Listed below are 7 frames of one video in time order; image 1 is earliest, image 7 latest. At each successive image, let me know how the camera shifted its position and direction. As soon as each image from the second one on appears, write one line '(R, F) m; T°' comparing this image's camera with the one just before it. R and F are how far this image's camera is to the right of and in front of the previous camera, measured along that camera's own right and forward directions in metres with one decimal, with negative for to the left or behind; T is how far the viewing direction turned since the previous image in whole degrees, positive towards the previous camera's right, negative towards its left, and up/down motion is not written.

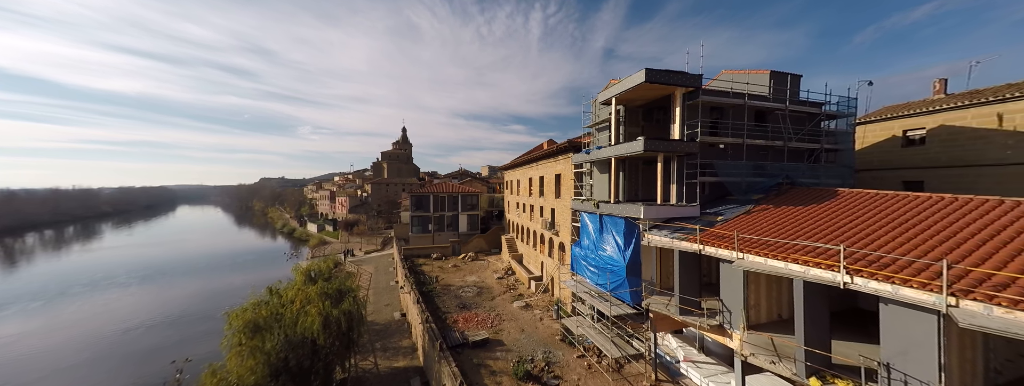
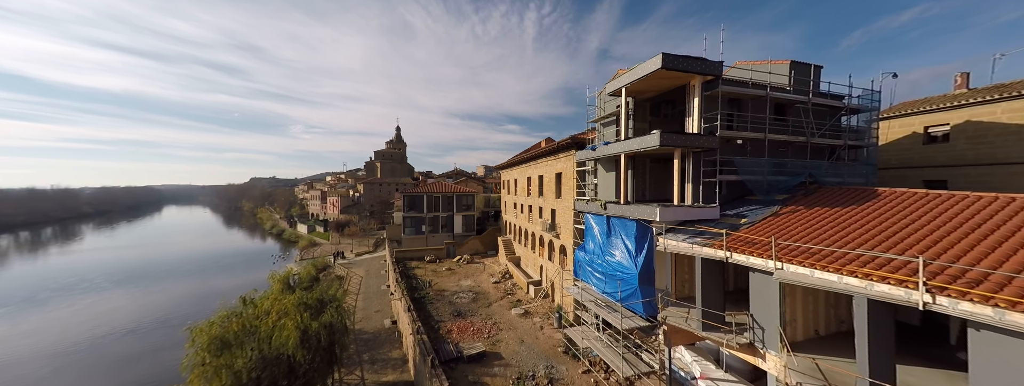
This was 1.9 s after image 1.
(-0.2, +1.1) m; +1°
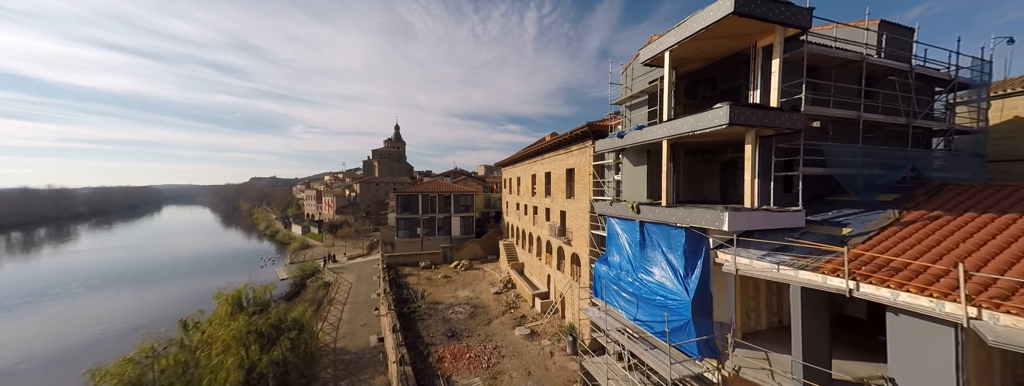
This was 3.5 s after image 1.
(-0.2, +2.5) m; 0°
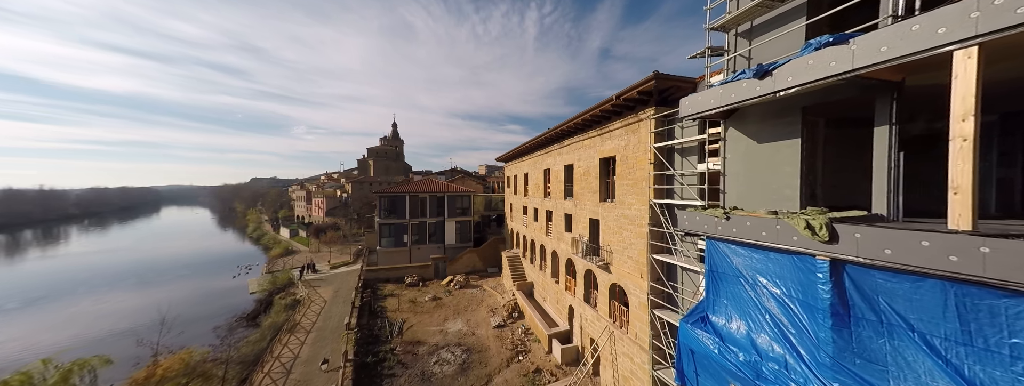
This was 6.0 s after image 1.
(-0.3, +4.9) m; 0°
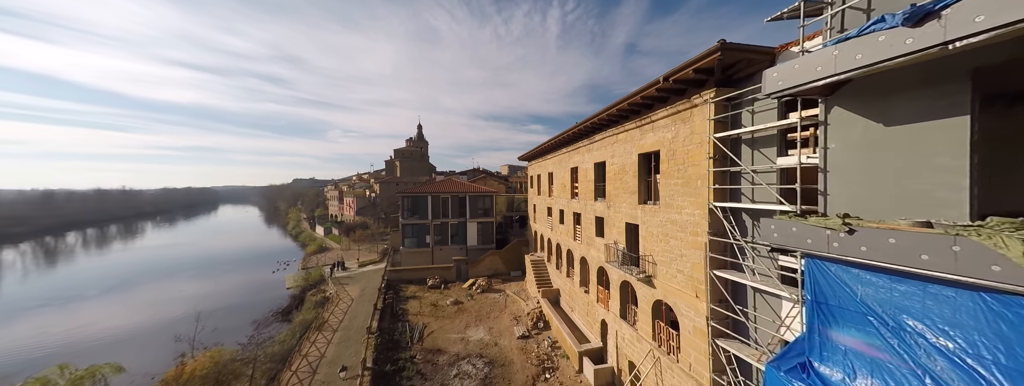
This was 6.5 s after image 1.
(-0.1, +1.2) m; -4°
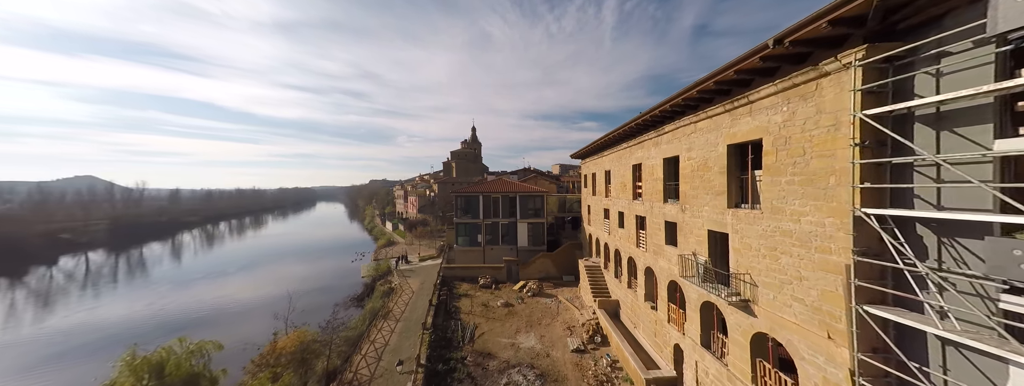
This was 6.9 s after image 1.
(-0.1, +1.1) m; -10°
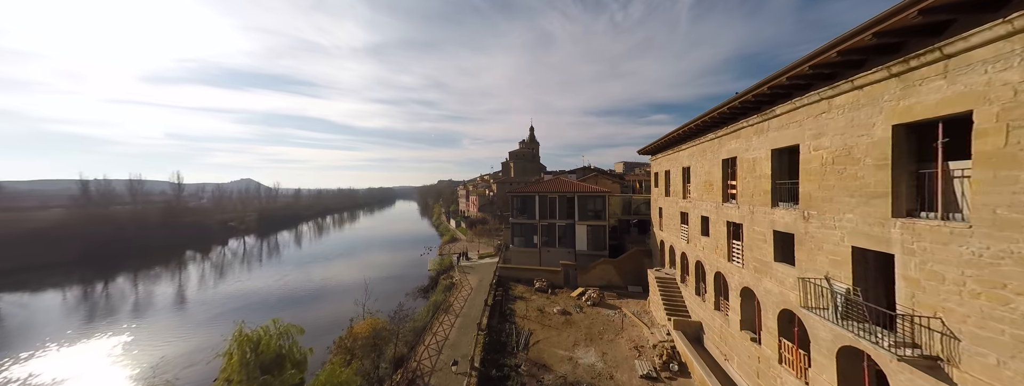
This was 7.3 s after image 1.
(-0.1, +1.2) m; -11°
